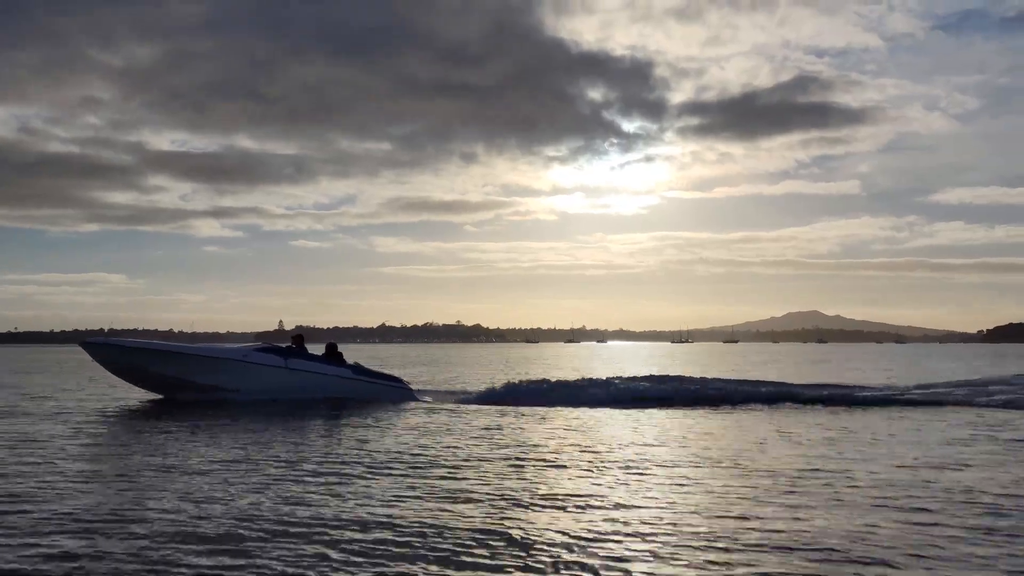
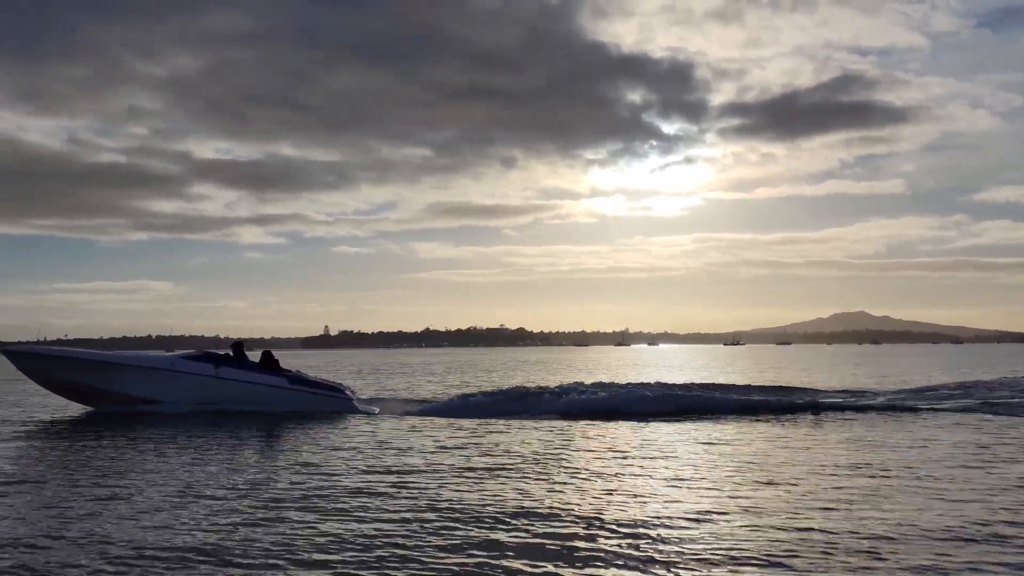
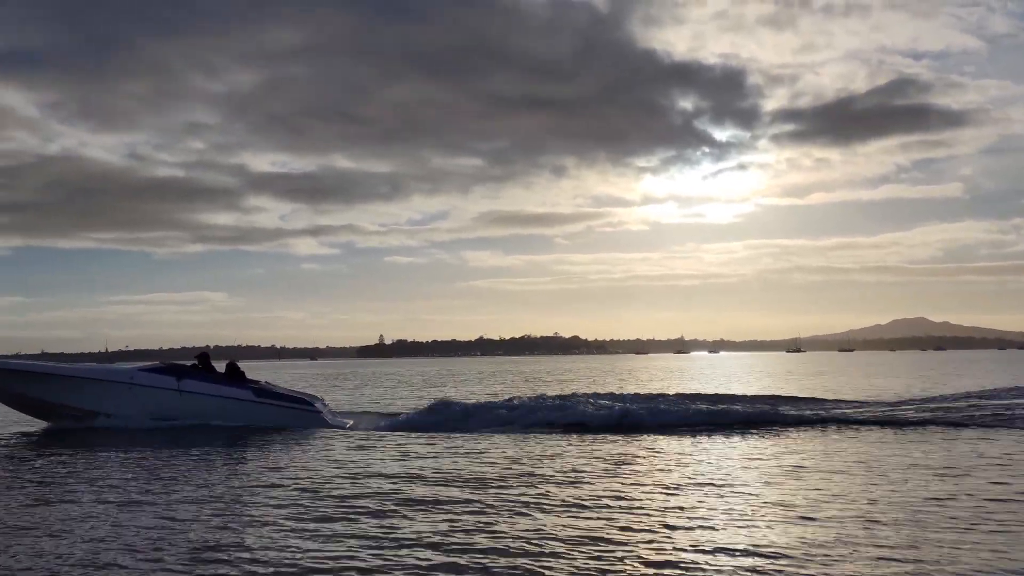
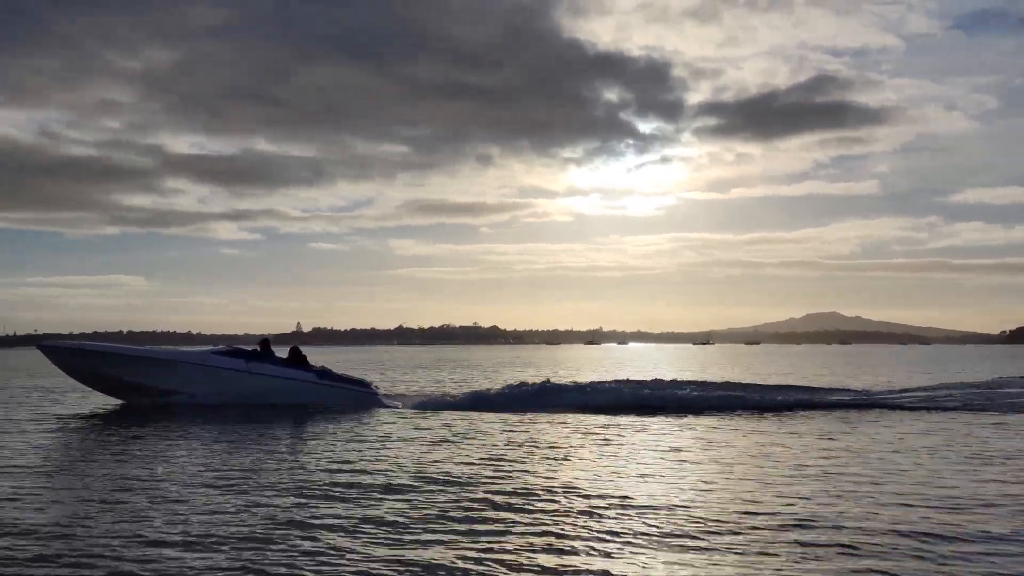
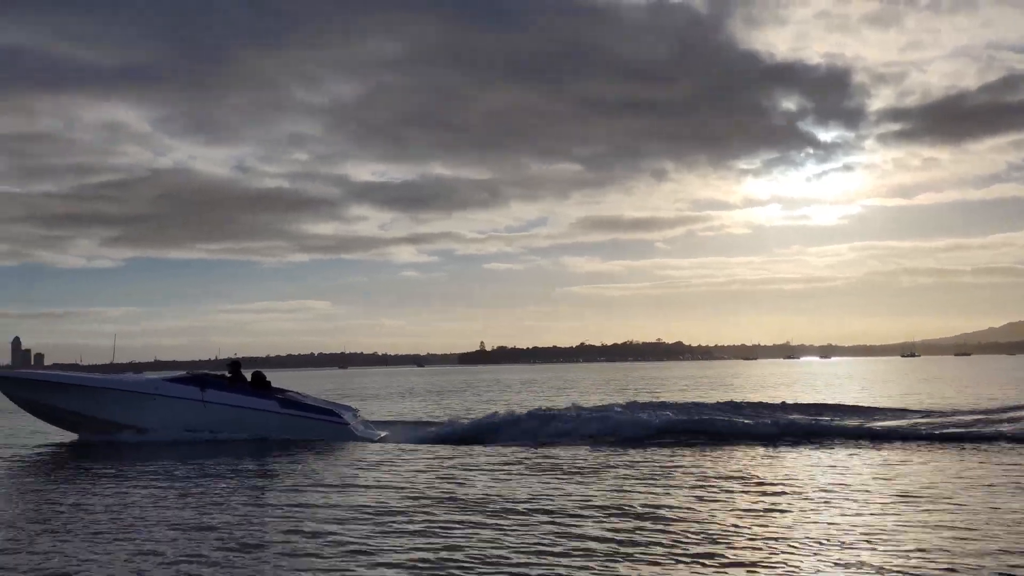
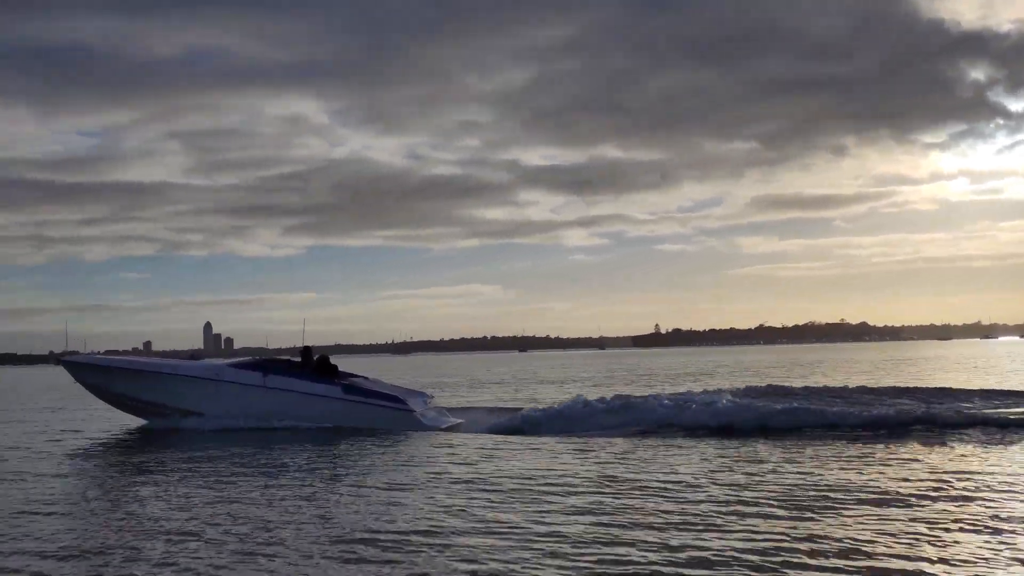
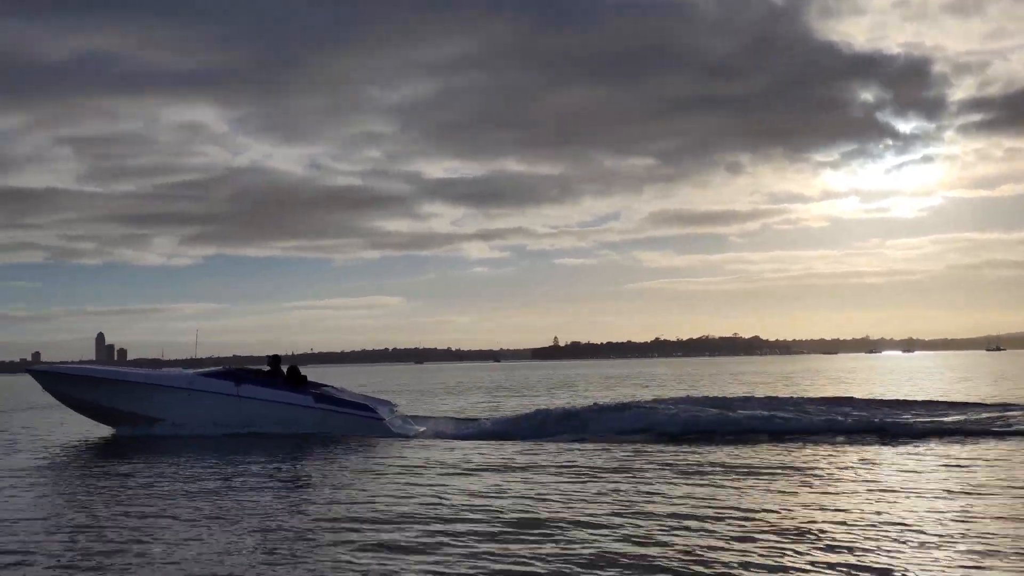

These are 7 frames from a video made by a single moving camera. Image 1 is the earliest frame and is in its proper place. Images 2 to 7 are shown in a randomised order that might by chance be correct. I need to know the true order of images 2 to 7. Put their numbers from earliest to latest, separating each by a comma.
4, 2, 3, 5, 7, 6
